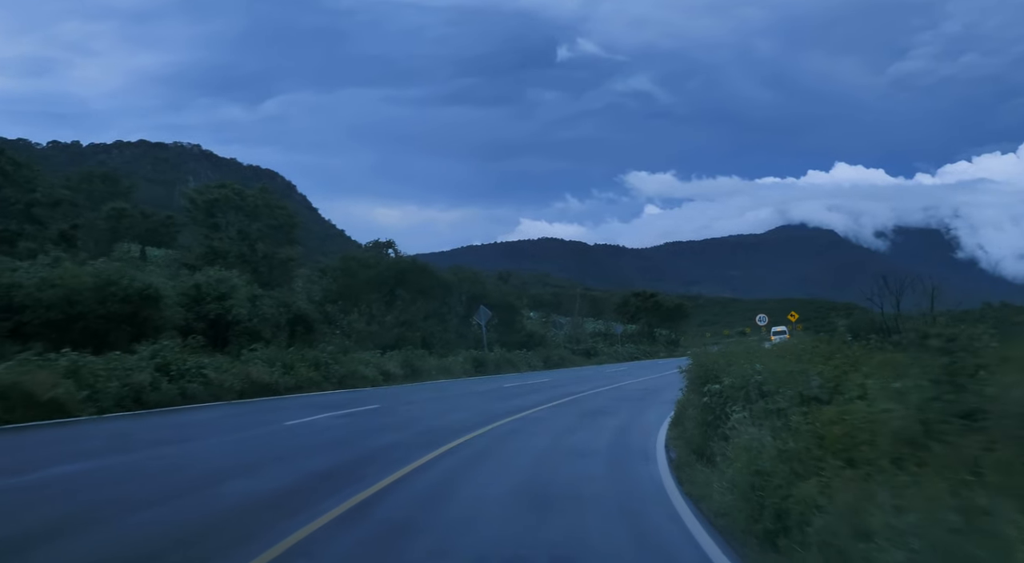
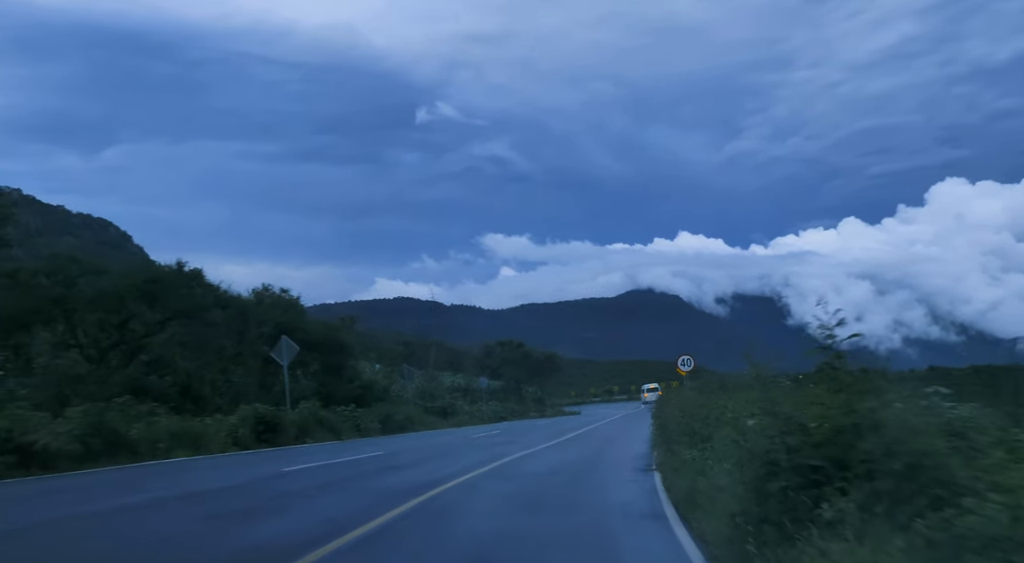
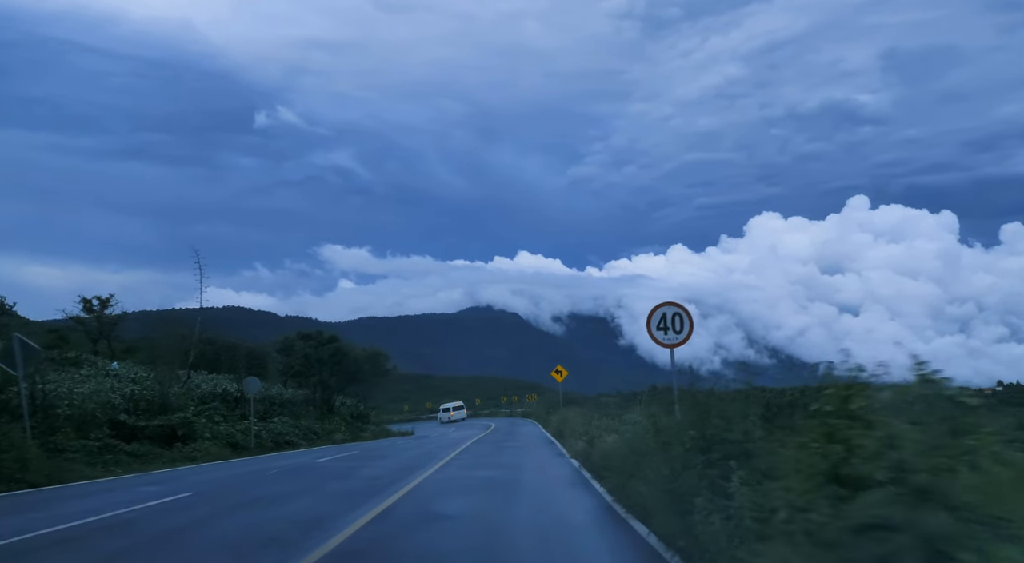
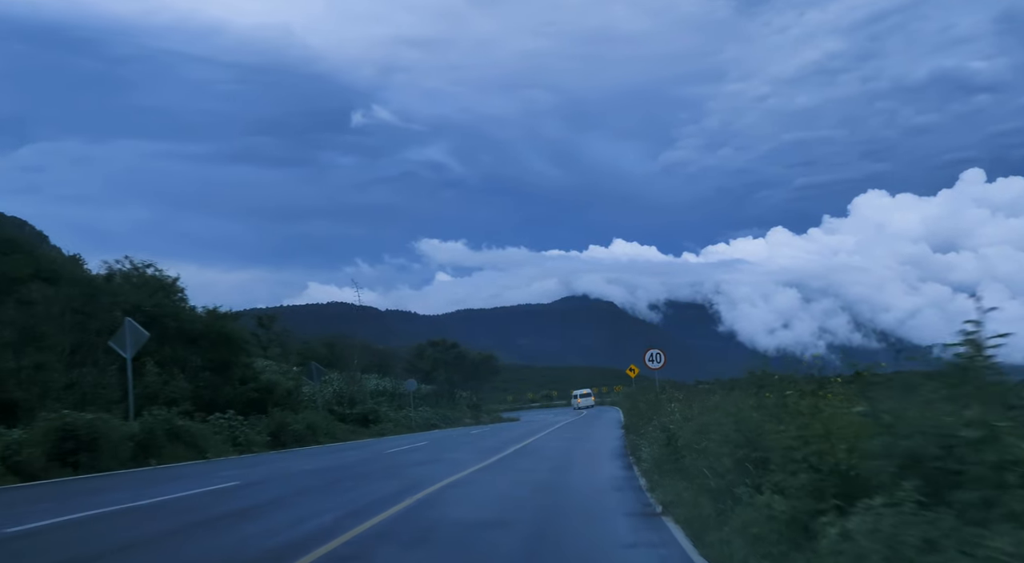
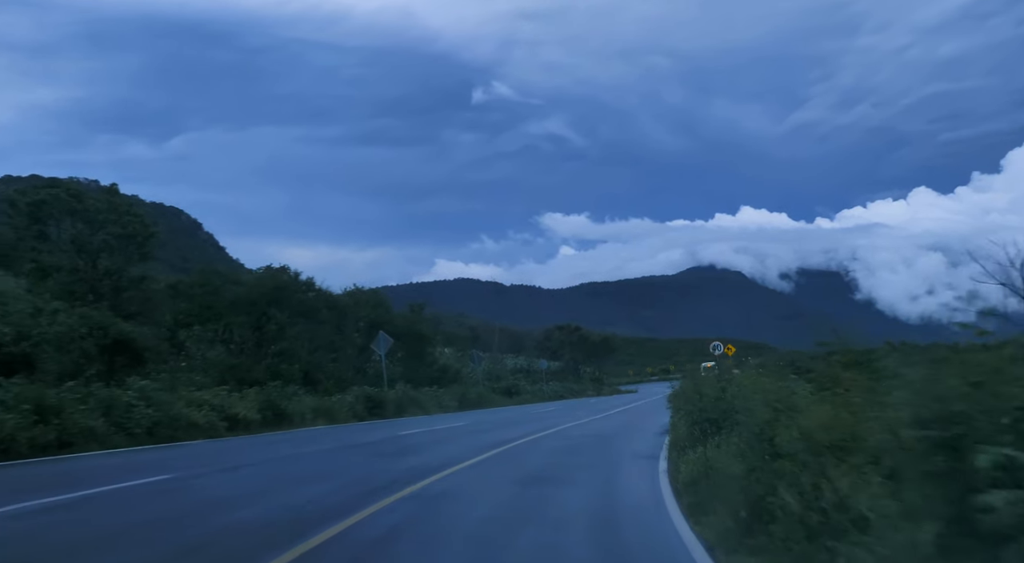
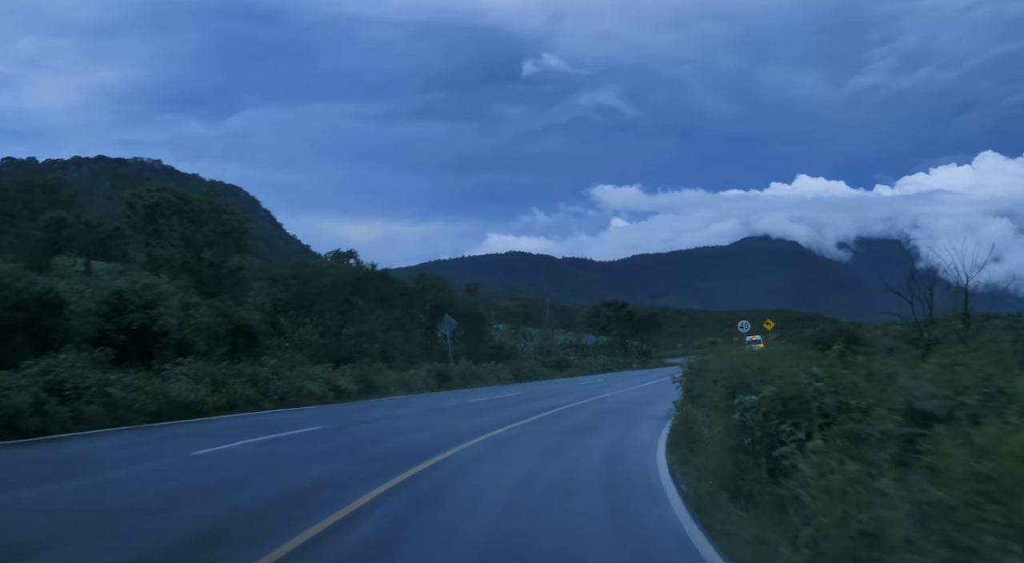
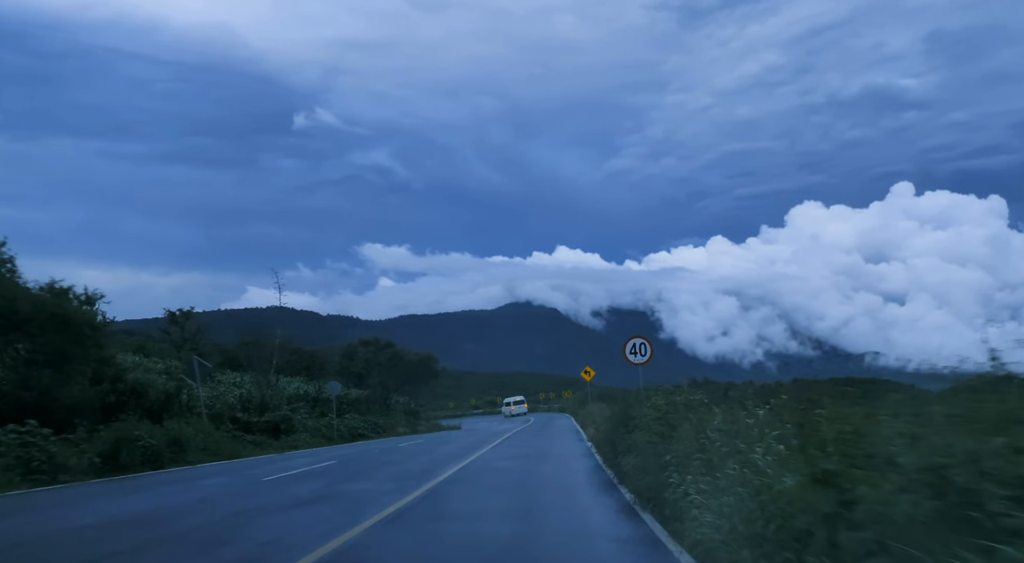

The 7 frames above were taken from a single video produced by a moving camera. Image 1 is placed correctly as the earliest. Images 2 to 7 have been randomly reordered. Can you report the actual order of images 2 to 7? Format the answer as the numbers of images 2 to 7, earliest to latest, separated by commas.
6, 5, 2, 4, 7, 3
